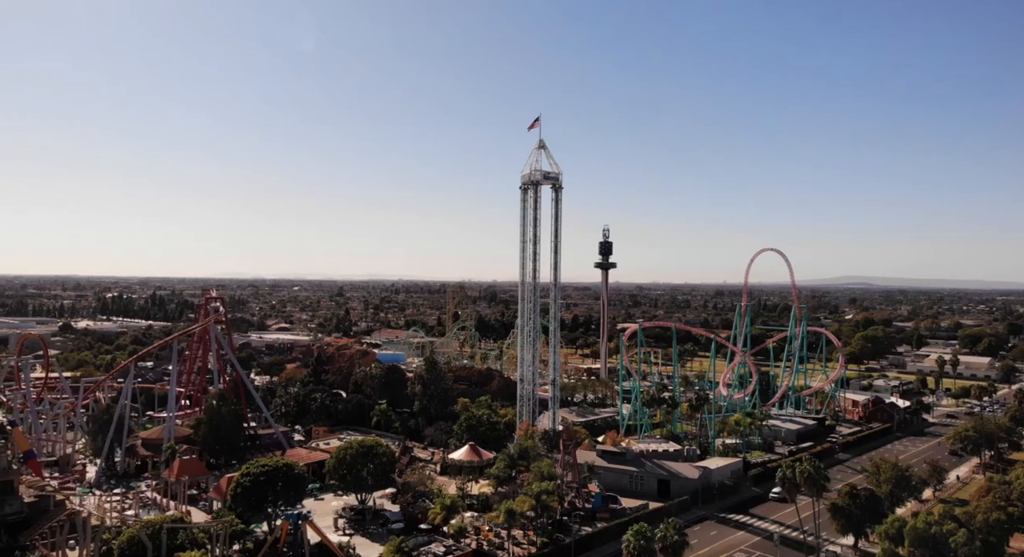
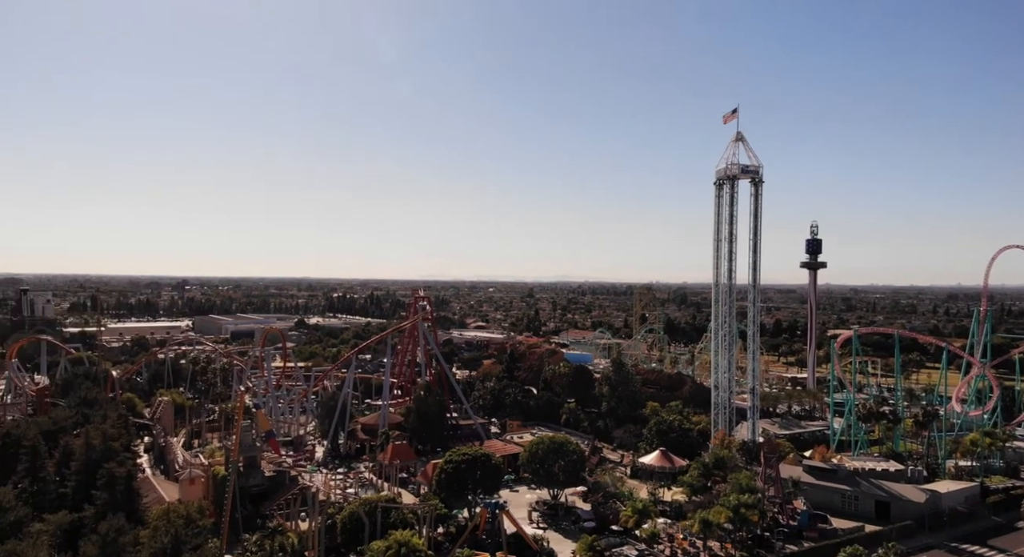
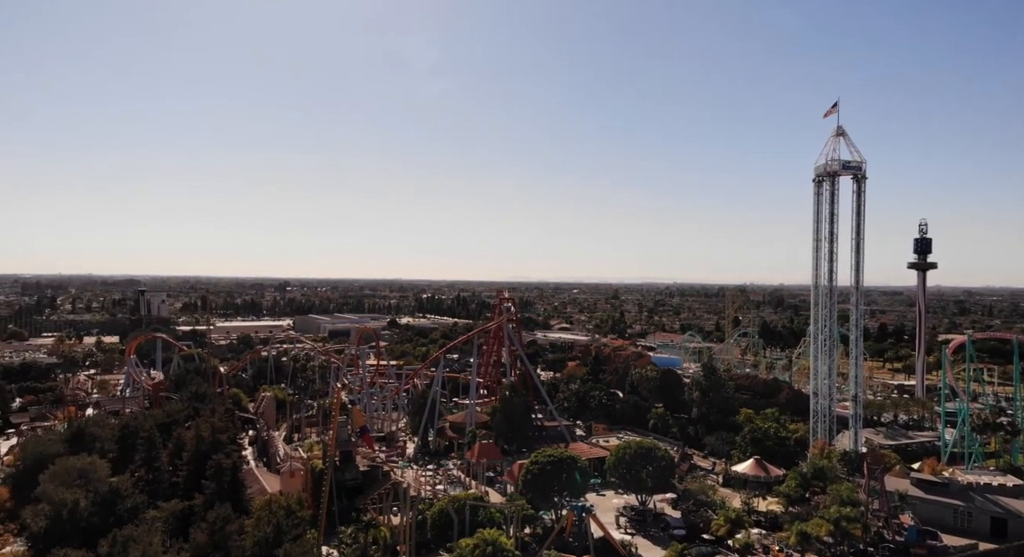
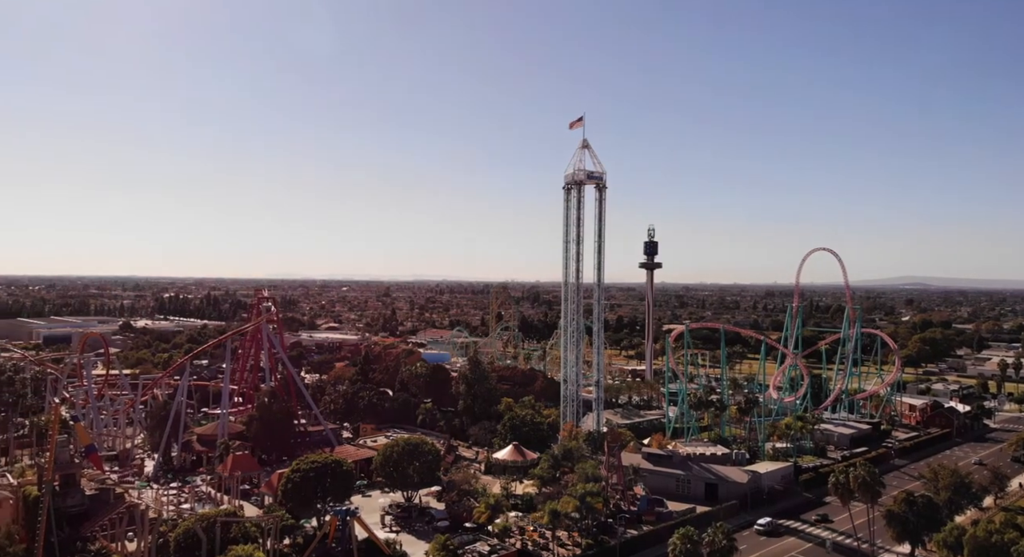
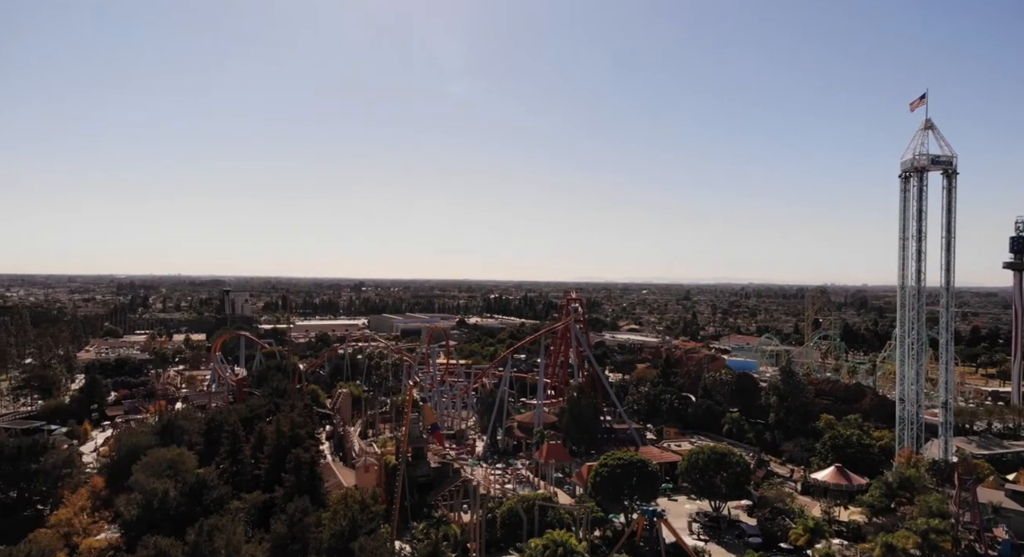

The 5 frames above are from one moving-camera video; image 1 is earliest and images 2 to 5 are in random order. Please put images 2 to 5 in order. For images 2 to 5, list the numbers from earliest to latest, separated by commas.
4, 2, 3, 5
